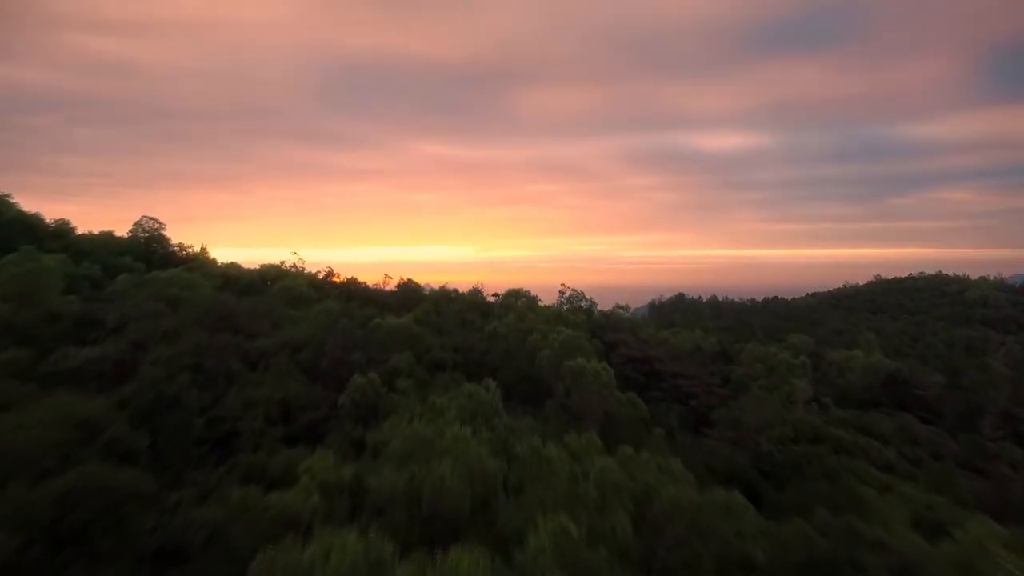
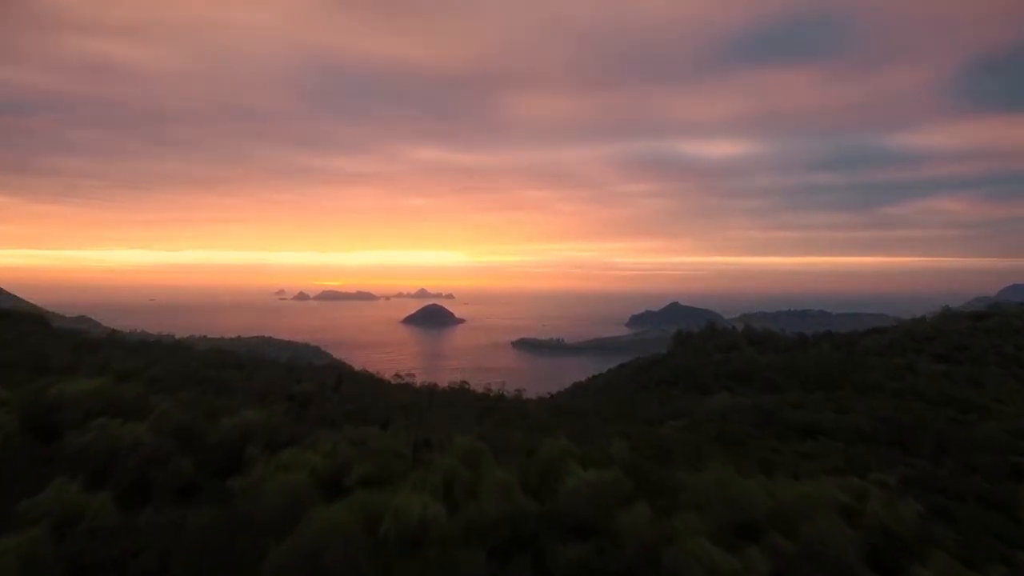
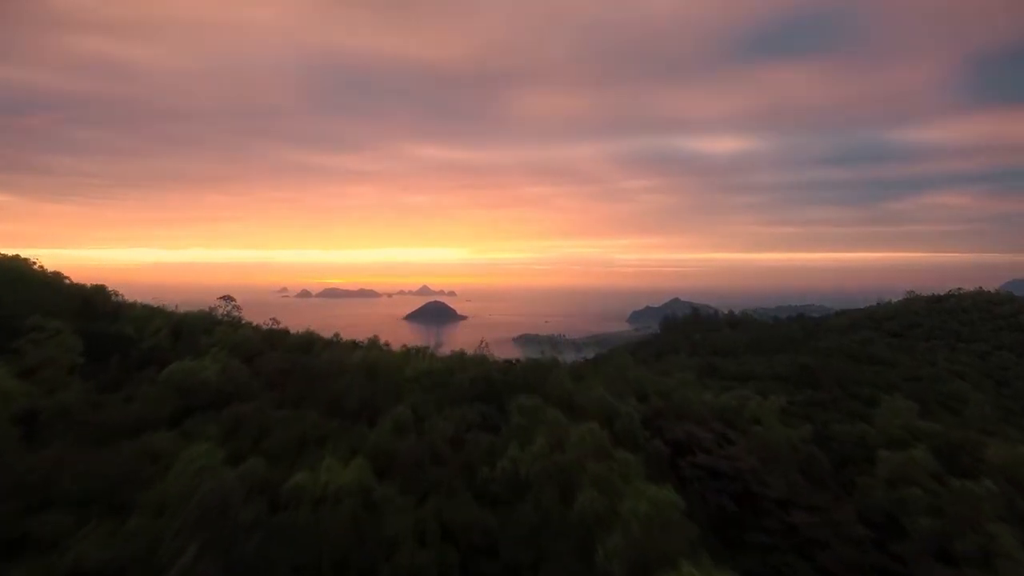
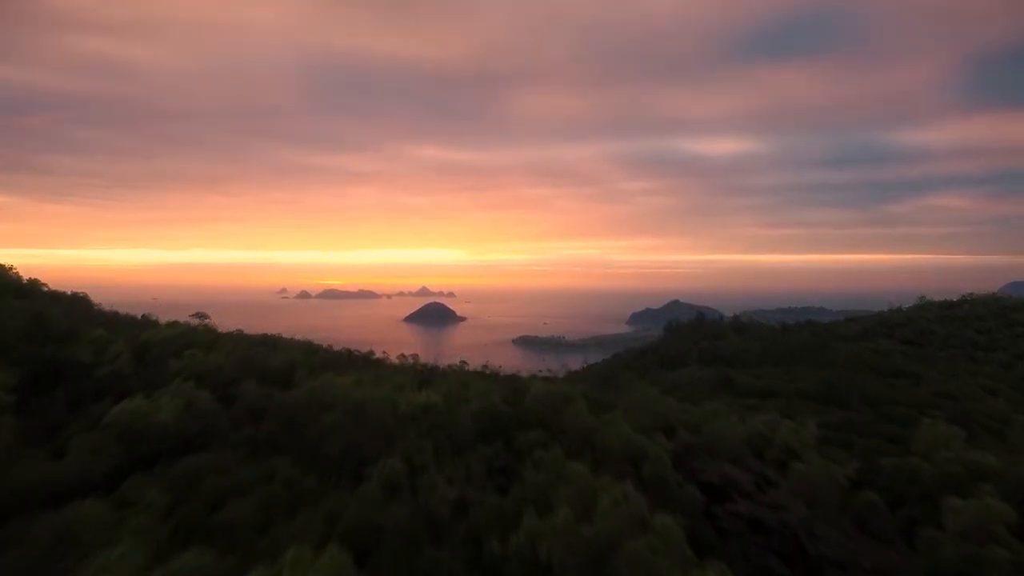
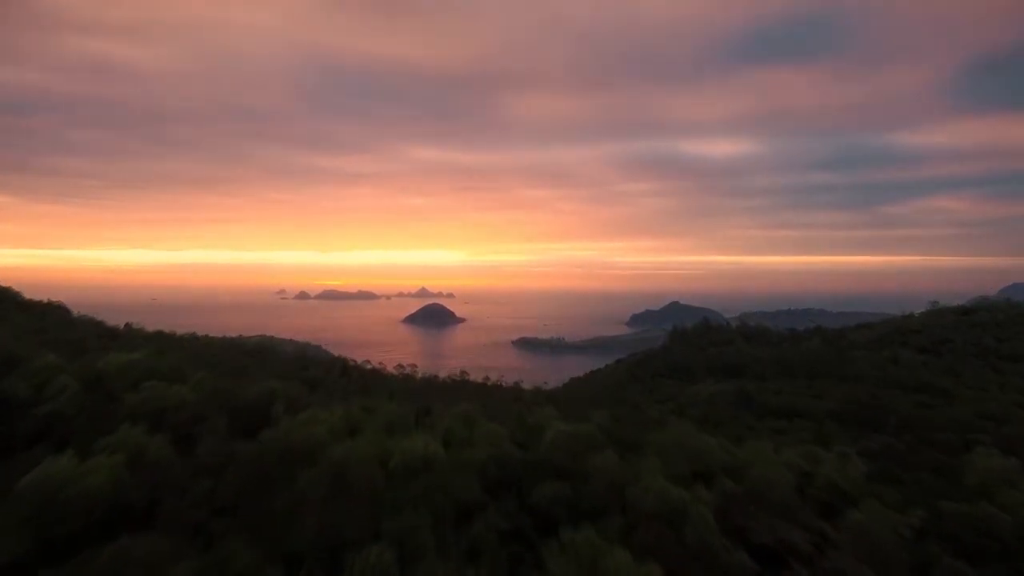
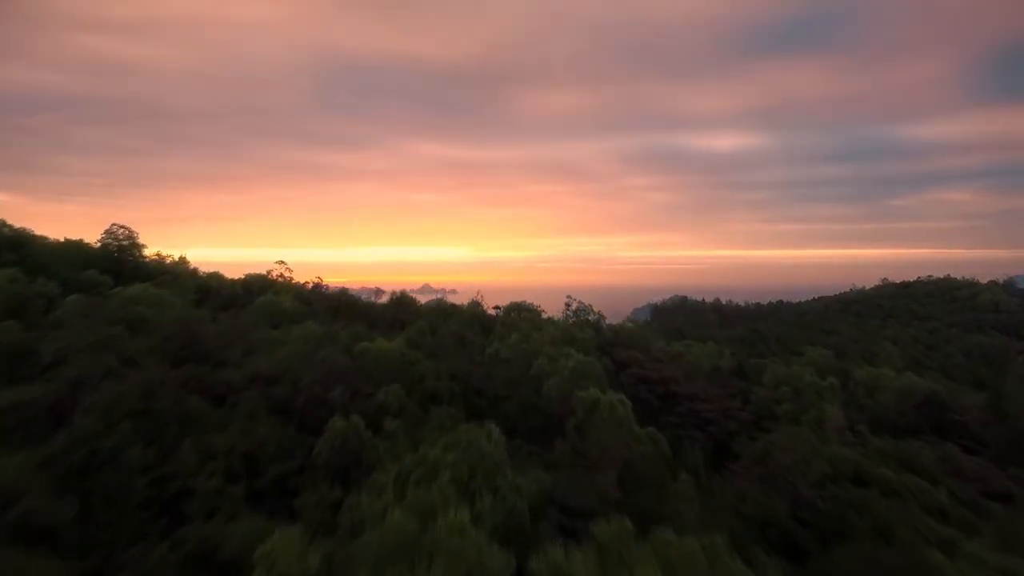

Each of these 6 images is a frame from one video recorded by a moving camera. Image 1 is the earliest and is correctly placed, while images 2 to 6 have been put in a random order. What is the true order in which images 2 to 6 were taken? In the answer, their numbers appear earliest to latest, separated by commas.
6, 3, 4, 5, 2
